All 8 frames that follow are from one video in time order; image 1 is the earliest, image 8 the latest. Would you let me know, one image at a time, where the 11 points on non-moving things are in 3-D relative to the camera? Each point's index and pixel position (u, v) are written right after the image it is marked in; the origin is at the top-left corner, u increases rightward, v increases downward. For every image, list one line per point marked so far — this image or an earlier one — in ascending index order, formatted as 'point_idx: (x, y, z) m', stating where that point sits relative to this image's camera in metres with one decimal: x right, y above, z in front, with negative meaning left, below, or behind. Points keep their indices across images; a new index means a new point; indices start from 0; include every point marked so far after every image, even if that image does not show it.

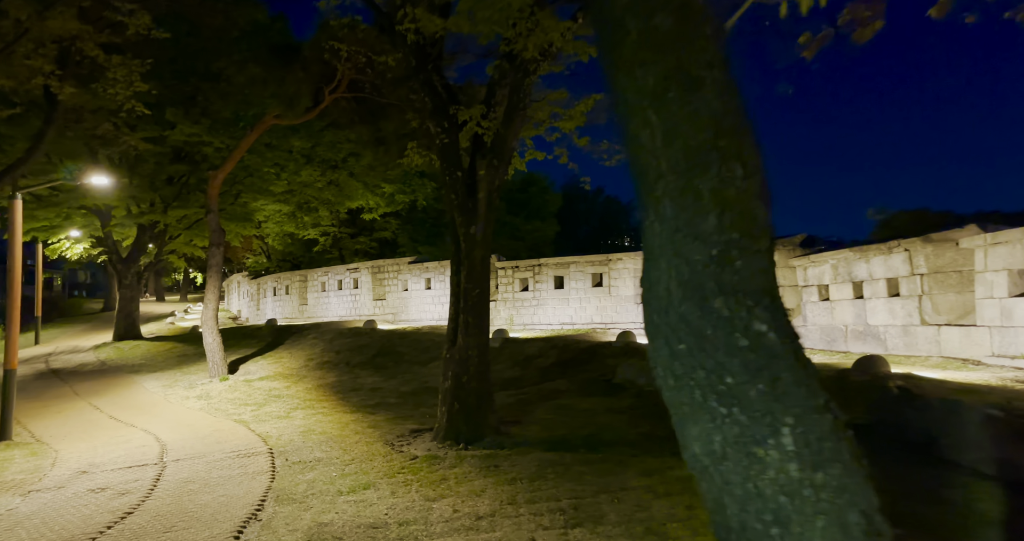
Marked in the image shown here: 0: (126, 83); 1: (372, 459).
0: (-8.0, +3.9, +11.2) m
1: (-1.9, -2.6, +7.5) m
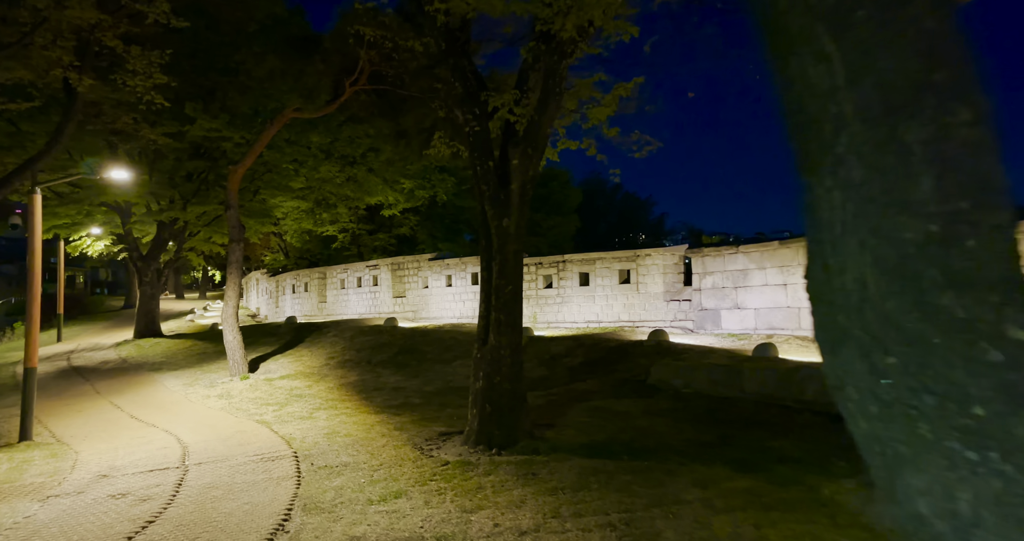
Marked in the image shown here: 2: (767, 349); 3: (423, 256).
0: (-7.5, +4.0, +10.9) m
1: (-1.5, -2.6, +7.1) m
2: (+4.4, -1.3, +9.2) m
3: (-3.3, +0.5, +19.9) m
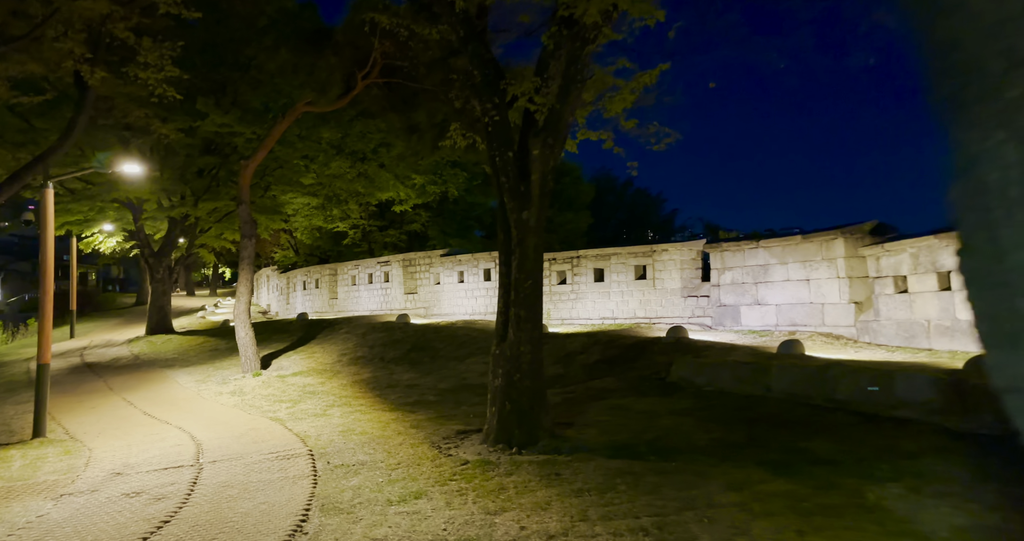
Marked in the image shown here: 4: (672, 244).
0: (-7.1, +4.1, +10.8) m
1: (-1.2, -2.5, +6.9) m
2: (+4.7, -1.2, +8.9) m
3: (-2.8, +0.7, +19.8) m
4: (+4.2, +0.7, +14.0) m
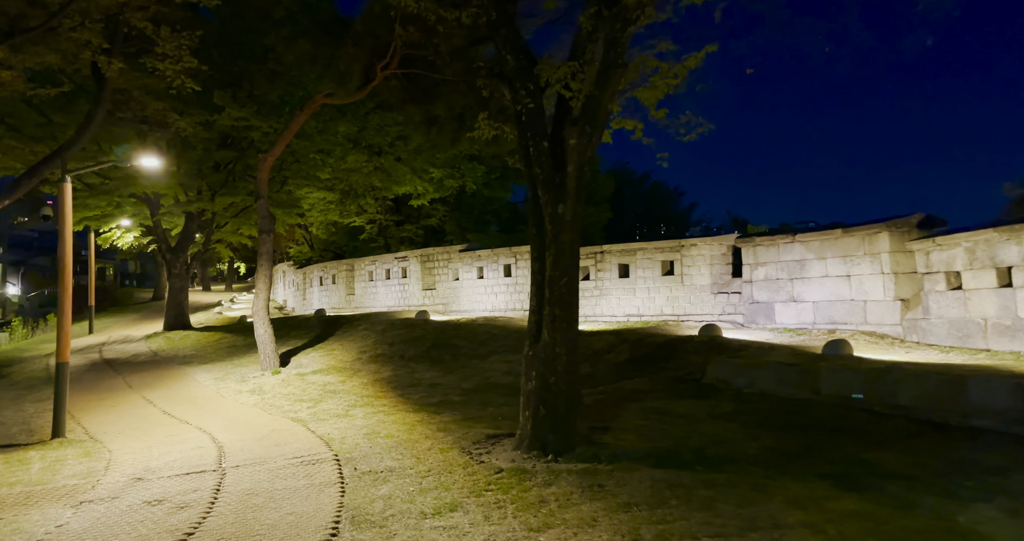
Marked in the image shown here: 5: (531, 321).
0: (-6.6, +4.1, +10.5) m
1: (-0.7, -2.5, +6.6) m
2: (+5.1, -1.2, +8.5) m
3: (-2.1, +0.8, +19.4) m
4: (+4.7, +0.8, +13.5) m
5: (+0.2, -0.7, +7.3) m
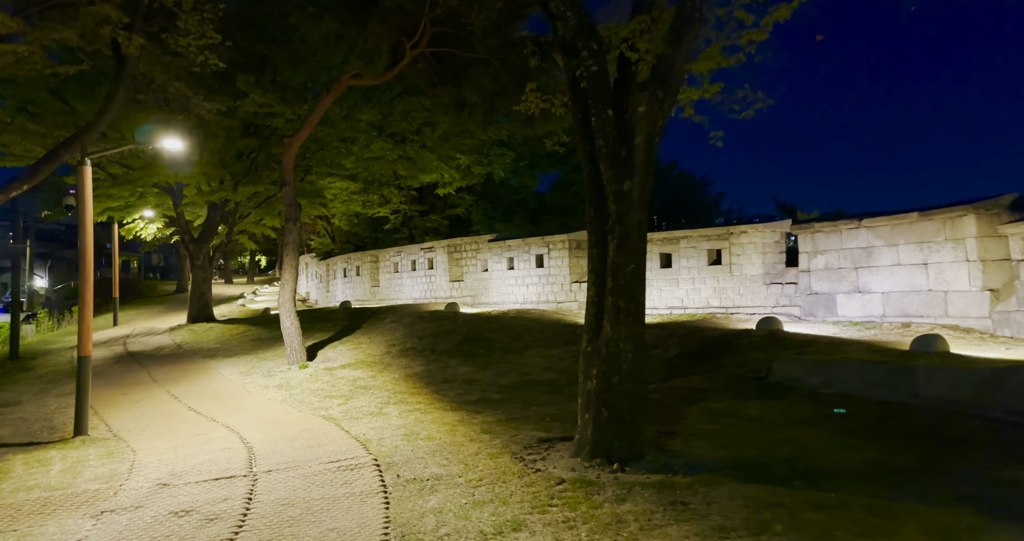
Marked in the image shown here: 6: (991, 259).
0: (-5.8, +4.3, +9.9) m
1: (-0.1, -2.3, +5.9) m
2: (+5.9, -1.0, +7.6) m
3: (-1.0, +1.2, +18.7) m
4: (+5.6, +1.1, +12.6) m
5: (+0.9, -0.5, +6.6) m
6: (+8.0, +0.2, +9.0) m
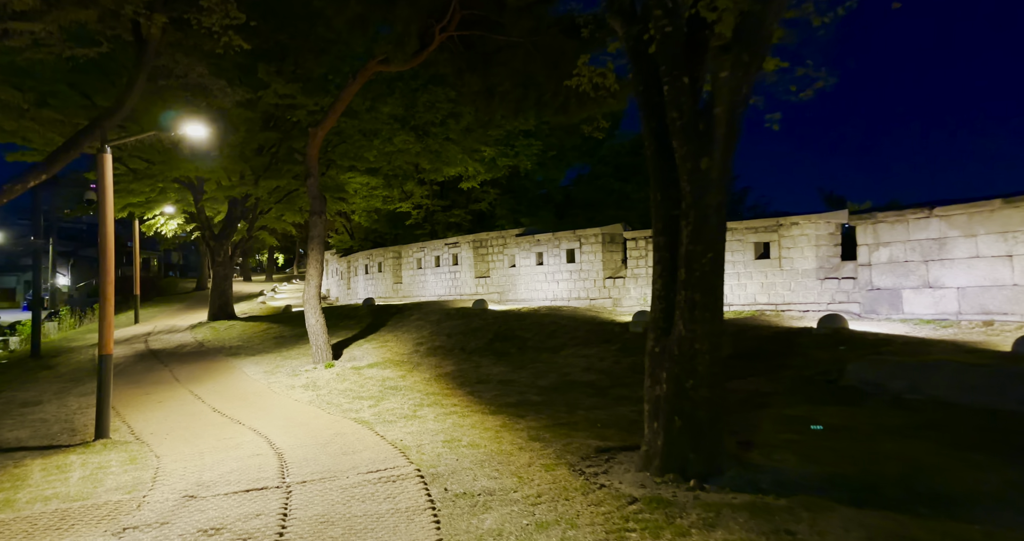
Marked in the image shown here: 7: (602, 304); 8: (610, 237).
0: (-5.1, +4.4, +9.4) m
1: (+0.6, -2.2, +5.2) m
2: (+6.5, -0.9, +6.8) m
3: (-0.1, +1.3, +18.1) m
4: (+6.4, +1.2, +11.8) m
5: (+1.6, -0.4, +5.9) m
6: (+8.7, +0.3, +8.1) m
7: (+2.6, -1.0, +15.5) m
8: (+2.9, +1.0, +15.7) m
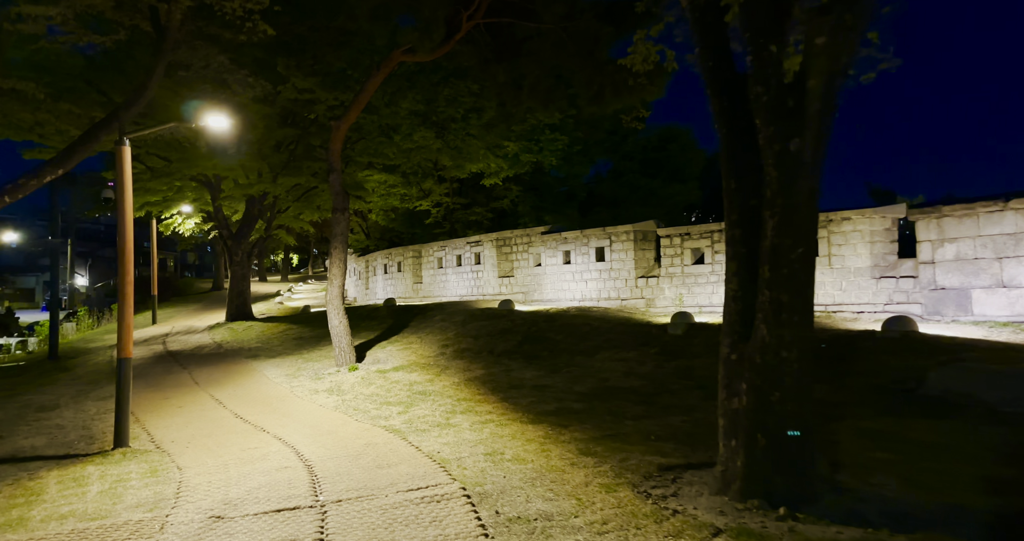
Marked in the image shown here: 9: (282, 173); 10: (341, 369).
0: (-4.5, +4.5, +8.9) m
1: (+1.1, -2.2, +4.6) m
2: (+7.1, -0.9, +6.0) m
3: (+0.7, +1.3, +17.5) m
4: (+7.1, +1.2, +11.1) m
5: (+2.1, -0.4, +5.3) m
6: (+9.3, +0.3, +7.3) m
7: (+3.4, -0.9, +14.9) m
8: (+3.7, +1.0, +15.1) m
9: (-8.1, +3.4, +18.9) m
10: (-4.0, -2.3, +12.6) m
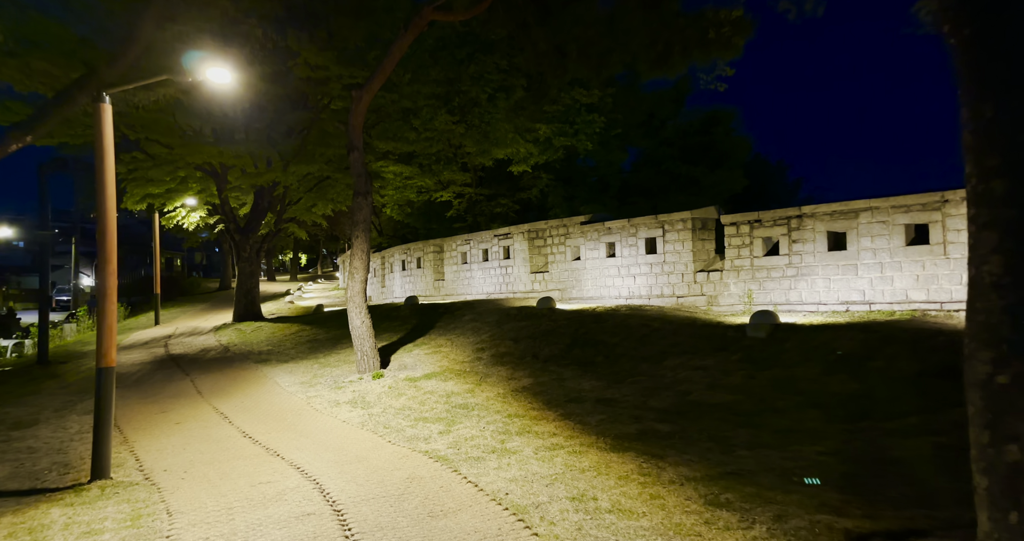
0: (-3.5, +4.6, +7.2) m
1: (+2.0, -2.0, +2.9) m
2: (+8.0, -0.7, +4.2) m
3: (+1.8, +1.5, +15.7) m
4: (+8.1, +1.4, +9.3) m
5: (+3.0, -0.2, +3.5) m
6: (+10.2, +0.5, +5.5) m
7: (+4.4, -0.8, +13.1) m
8: (+4.7, +1.2, +13.3) m
9: (-7.0, +3.5, +17.3) m
10: (-3.0, -2.2, +11.0) m
